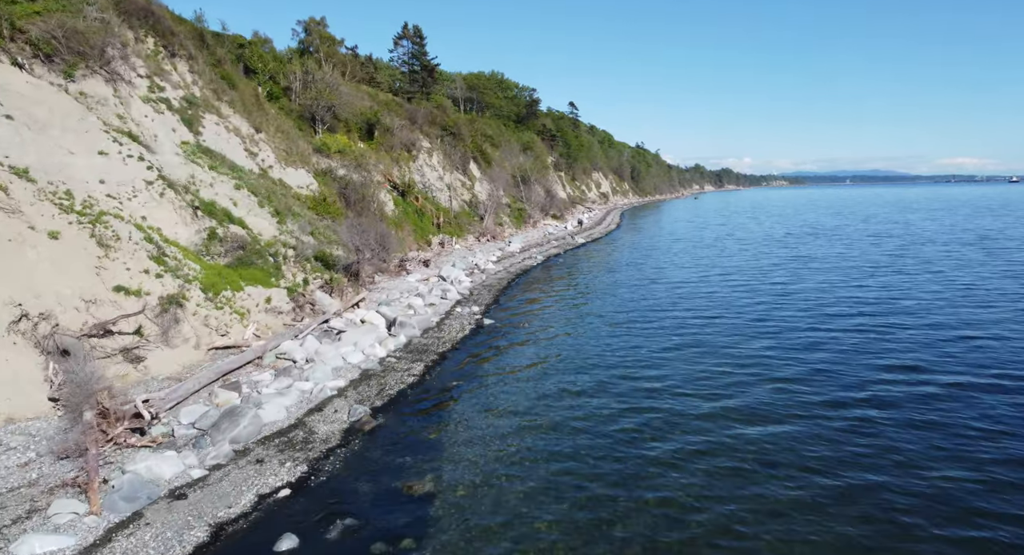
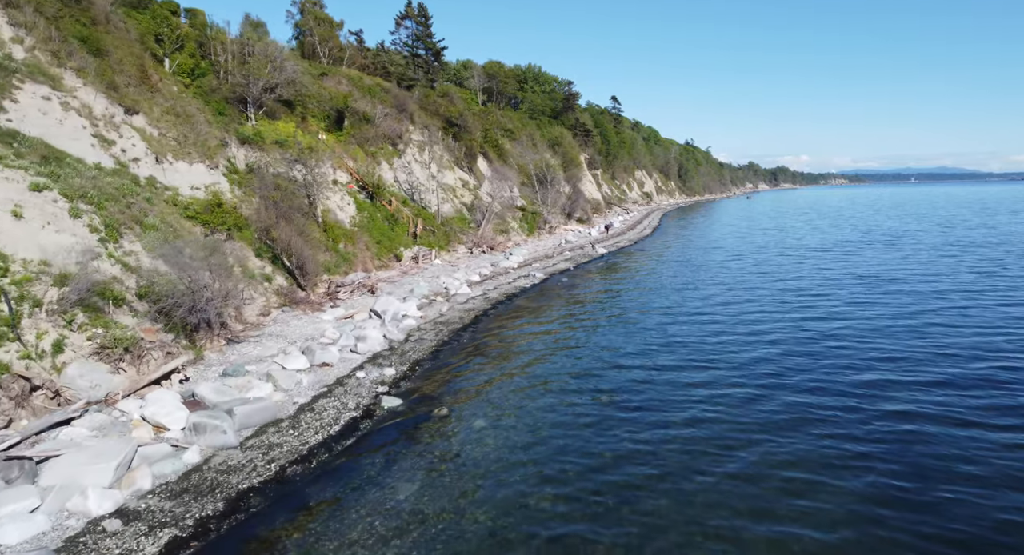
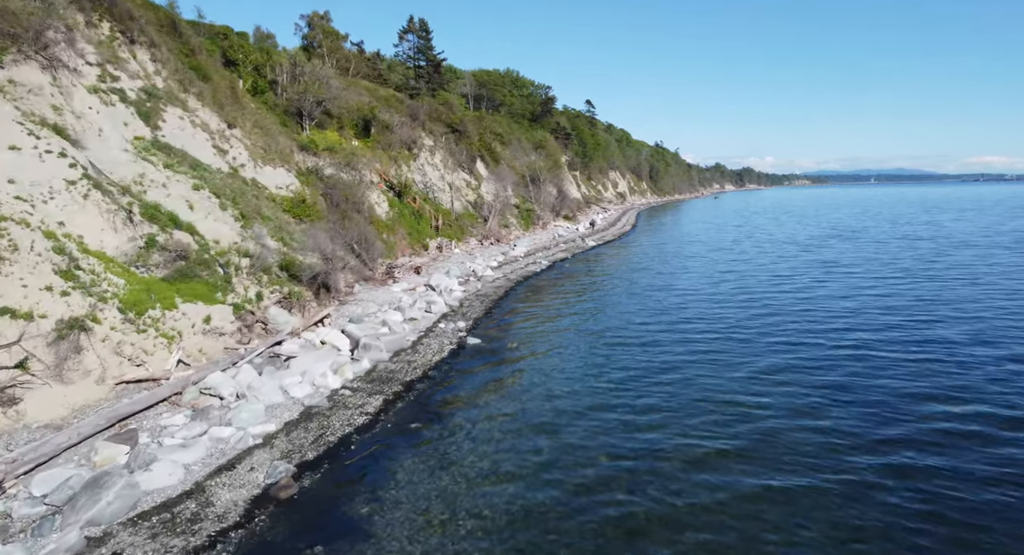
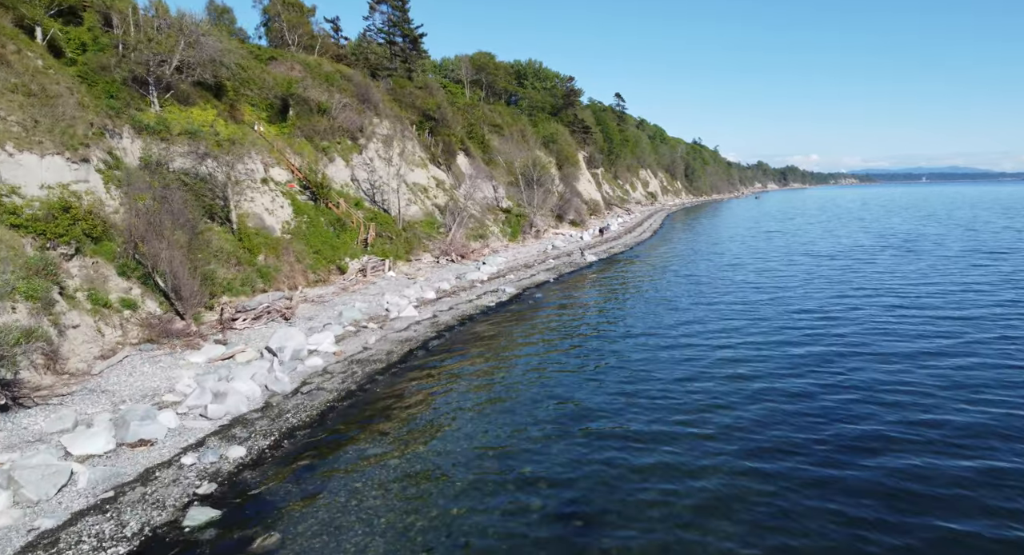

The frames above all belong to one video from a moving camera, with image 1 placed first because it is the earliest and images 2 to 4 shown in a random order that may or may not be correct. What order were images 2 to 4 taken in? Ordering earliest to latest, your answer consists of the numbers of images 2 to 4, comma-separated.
3, 2, 4
